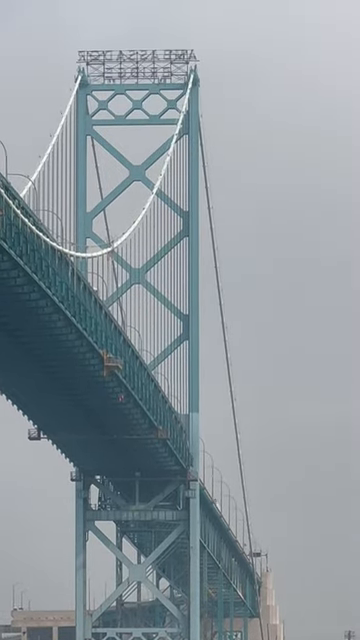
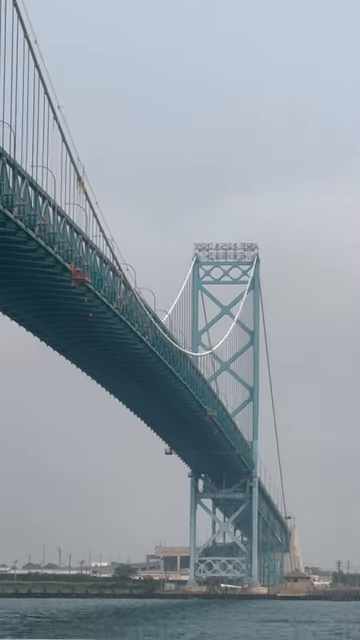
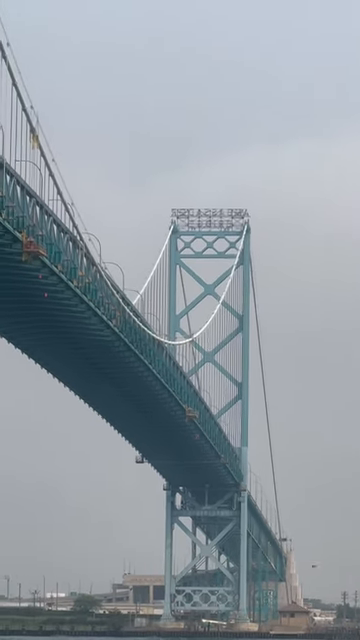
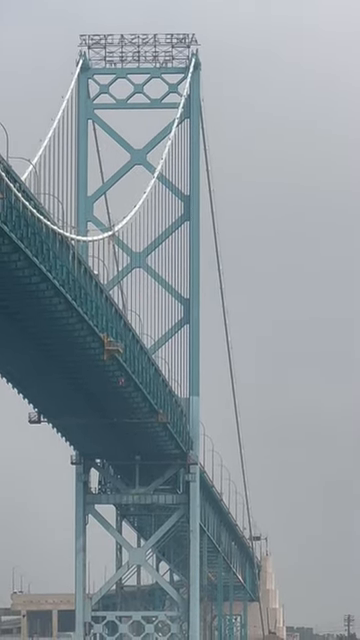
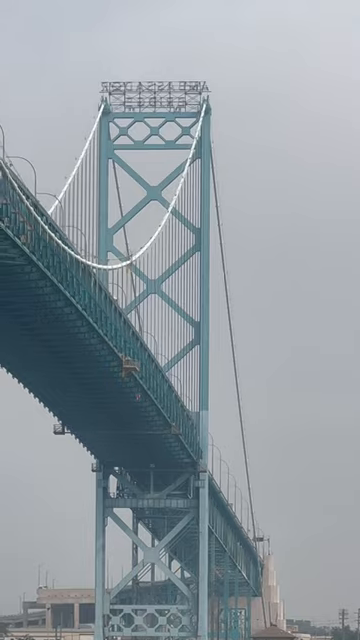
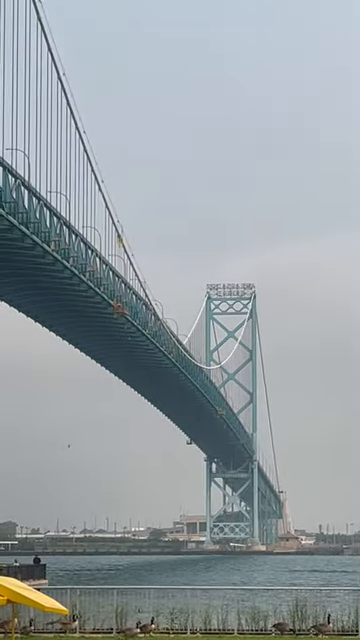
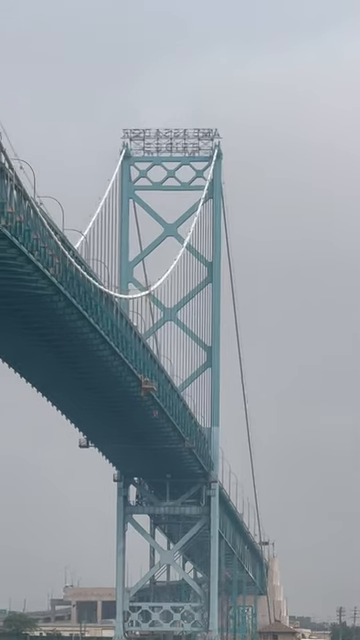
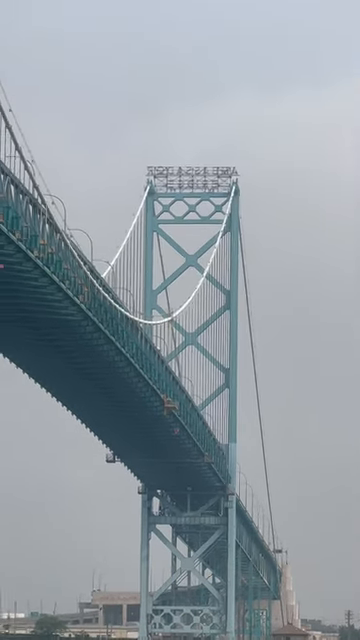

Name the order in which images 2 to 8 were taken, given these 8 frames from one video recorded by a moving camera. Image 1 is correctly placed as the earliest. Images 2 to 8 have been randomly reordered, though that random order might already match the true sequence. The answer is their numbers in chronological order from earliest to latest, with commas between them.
4, 5, 7, 8, 3, 2, 6
